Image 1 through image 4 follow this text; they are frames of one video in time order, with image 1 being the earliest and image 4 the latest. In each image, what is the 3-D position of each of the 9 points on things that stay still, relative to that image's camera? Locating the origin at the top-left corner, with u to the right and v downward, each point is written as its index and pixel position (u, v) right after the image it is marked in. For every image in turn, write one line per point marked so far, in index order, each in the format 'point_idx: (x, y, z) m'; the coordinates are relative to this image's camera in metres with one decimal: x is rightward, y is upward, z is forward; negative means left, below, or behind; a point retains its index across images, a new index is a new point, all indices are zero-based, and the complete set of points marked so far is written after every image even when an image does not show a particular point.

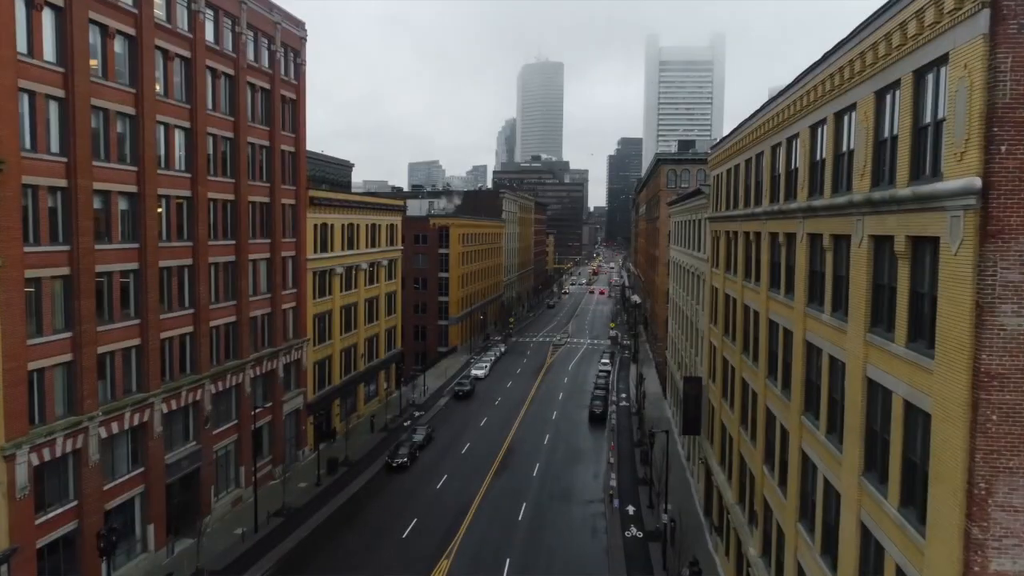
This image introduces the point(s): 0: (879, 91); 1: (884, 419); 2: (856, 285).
0: (+8.3, +4.4, +16.6) m
1: (+7.7, -2.8, +15.2) m
2: (+7.9, 0.0, +16.8) m
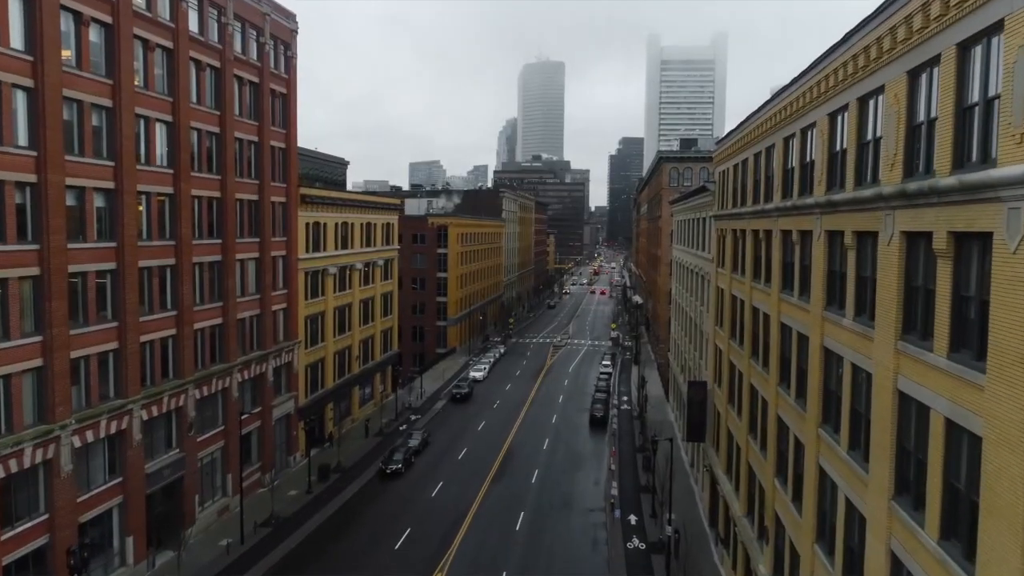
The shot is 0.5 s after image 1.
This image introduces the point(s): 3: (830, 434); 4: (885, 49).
0: (+8.1, +4.4, +15.0) m
1: (+7.5, -2.8, +13.6) m
2: (+7.7, 0.0, +15.2) m
3: (+8.0, -3.6, +18.6) m
4: (+8.4, +5.4, +16.5) m
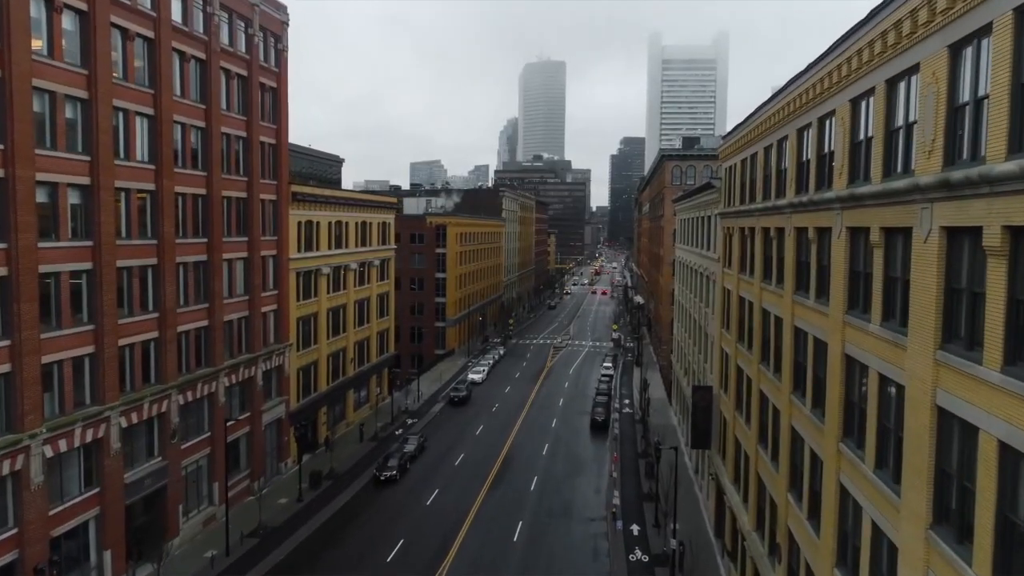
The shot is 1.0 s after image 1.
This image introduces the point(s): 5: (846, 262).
0: (+8.0, +4.3, +13.4) m
1: (+7.3, -2.8, +12.0) m
2: (+7.5, 0.0, +13.7) m
3: (+7.8, -3.7, +17.0) m
4: (+8.2, +5.3, +15.0) m
5: (+8.2, +0.6, +18.4) m
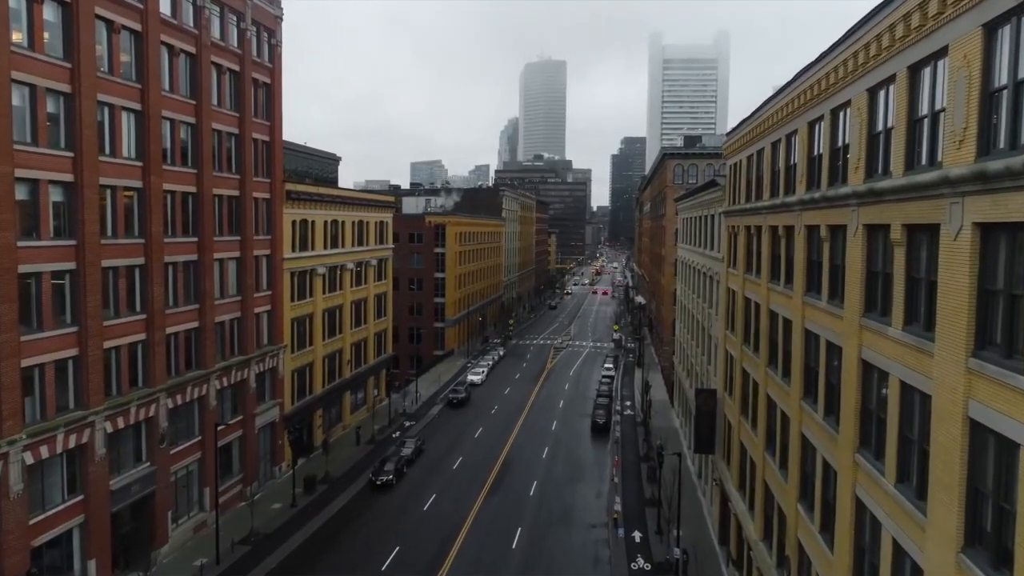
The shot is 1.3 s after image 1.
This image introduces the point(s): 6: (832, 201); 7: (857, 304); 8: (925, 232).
0: (+7.9, +4.3, +12.4) m
1: (+7.2, -2.9, +11.0) m
2: (+7.4, -0.1, +12.7) m
3: (+7.7, -3.7, +16.0) m
4: (+8.1, +5.3, +14.0) m
5: (+8.1, +0.6, +17.4) m
6: (+8.5, +2.3, +19.9) m
7: (+8.1, -0.4, +17.5) m
8: (+7.9, +1.1, +14.3) m
